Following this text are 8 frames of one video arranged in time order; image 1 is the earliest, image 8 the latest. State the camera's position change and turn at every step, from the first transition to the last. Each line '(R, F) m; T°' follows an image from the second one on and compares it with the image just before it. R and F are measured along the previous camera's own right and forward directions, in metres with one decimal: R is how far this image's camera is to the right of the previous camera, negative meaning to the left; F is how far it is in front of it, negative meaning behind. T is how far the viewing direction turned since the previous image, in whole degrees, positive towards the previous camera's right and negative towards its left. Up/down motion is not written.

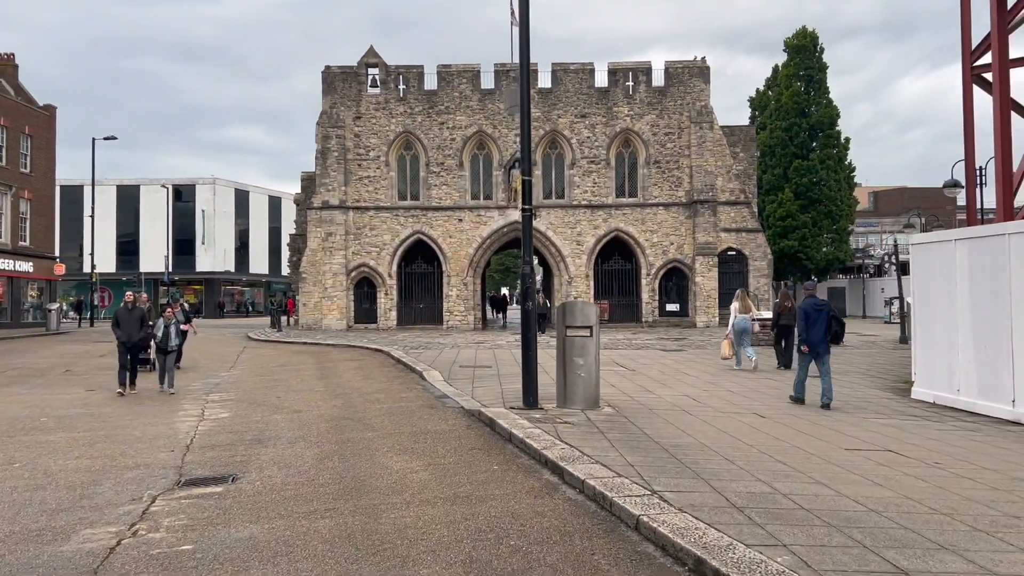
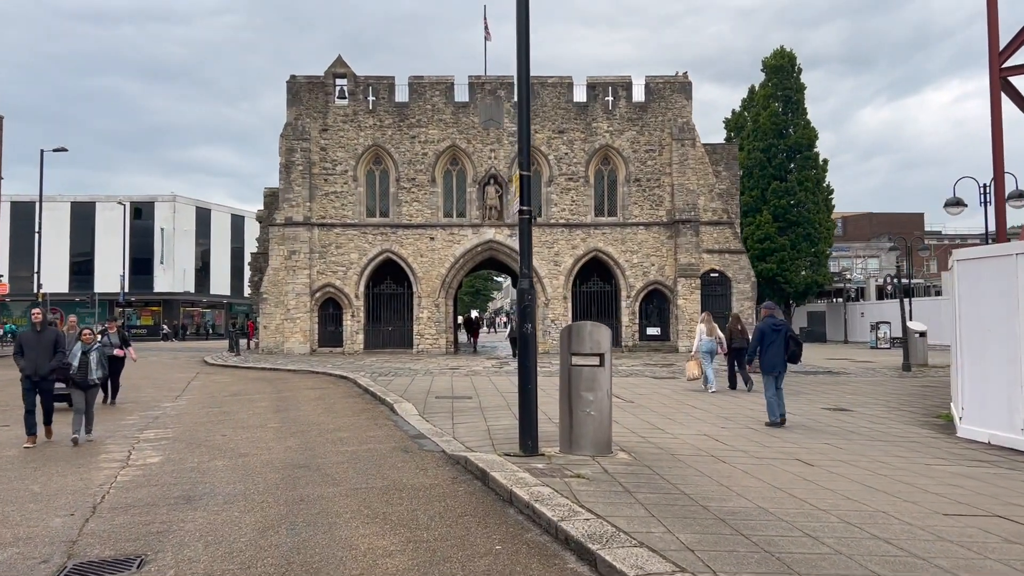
(-0.2, +1.6) m; +2°
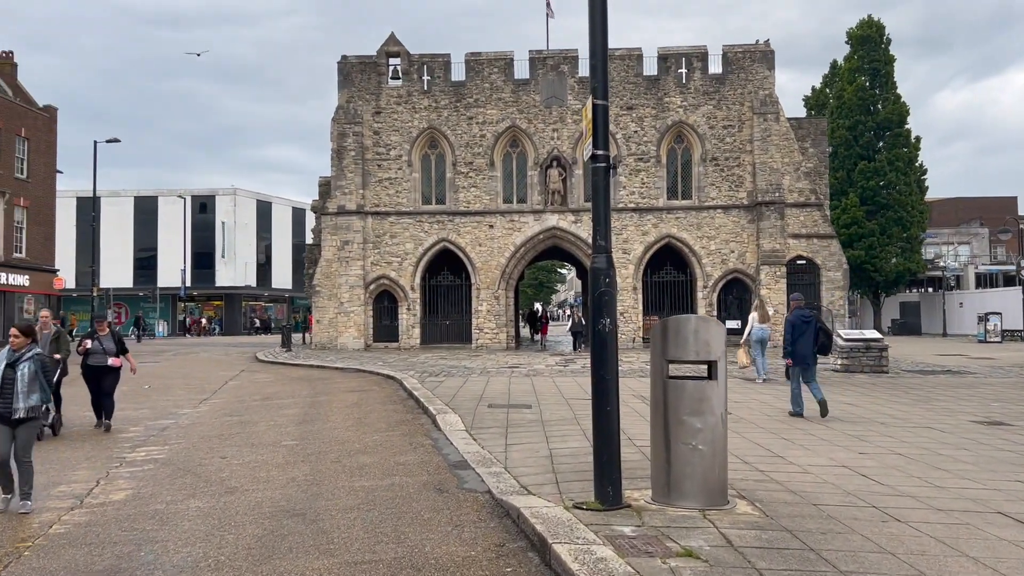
(0.0, +2.2) m; -4°
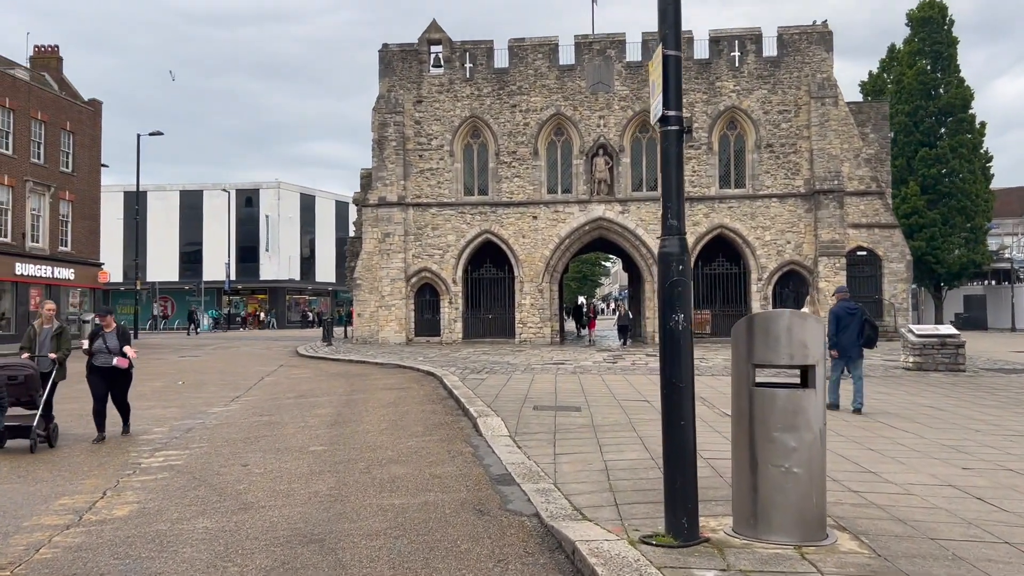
(-0.1, +0.9) m; -3°
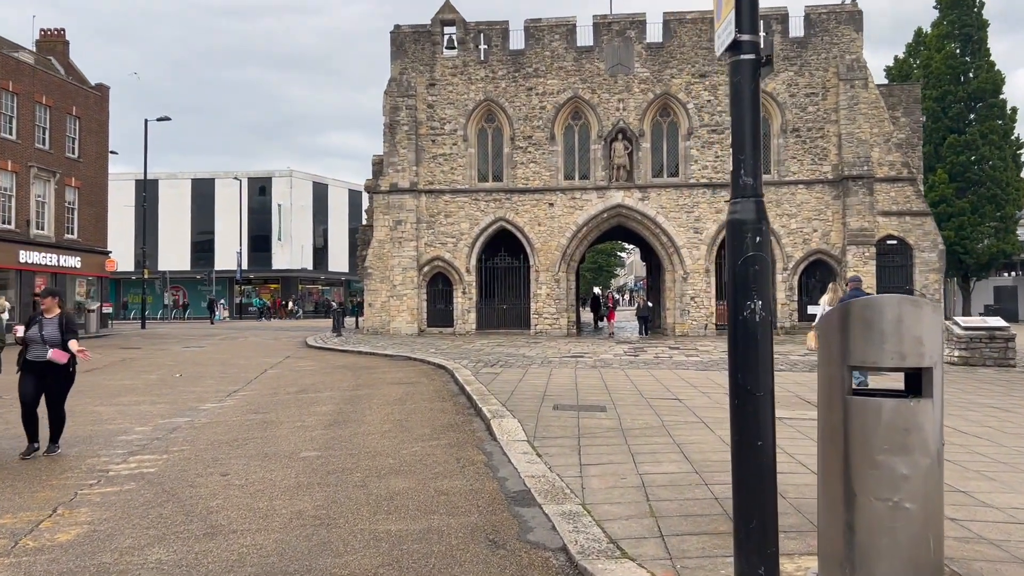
(0.0, +1.0) m; -1°
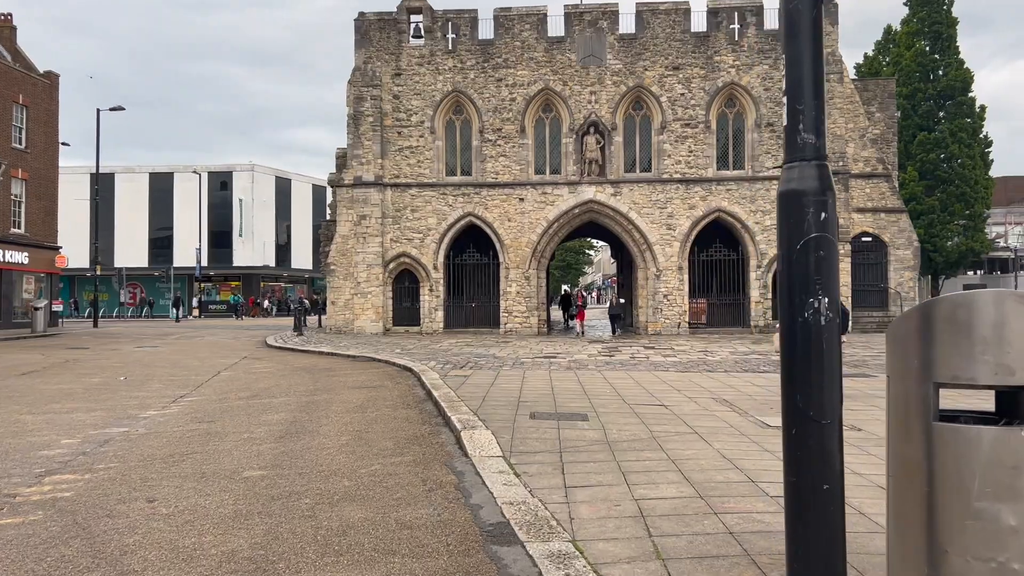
(0.0, +0.8) m; +2°
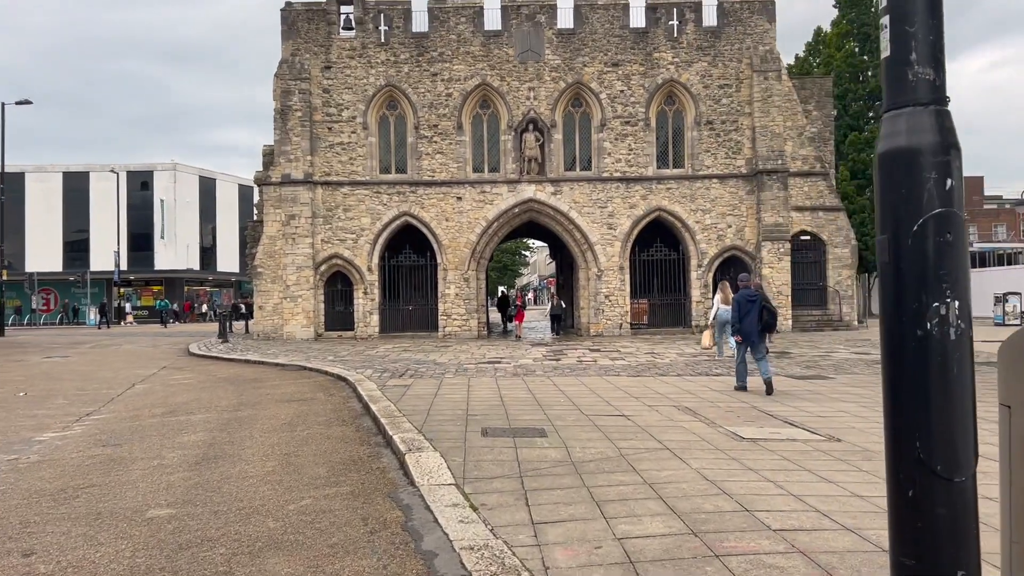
(-0.1, +0.8) m; +5°
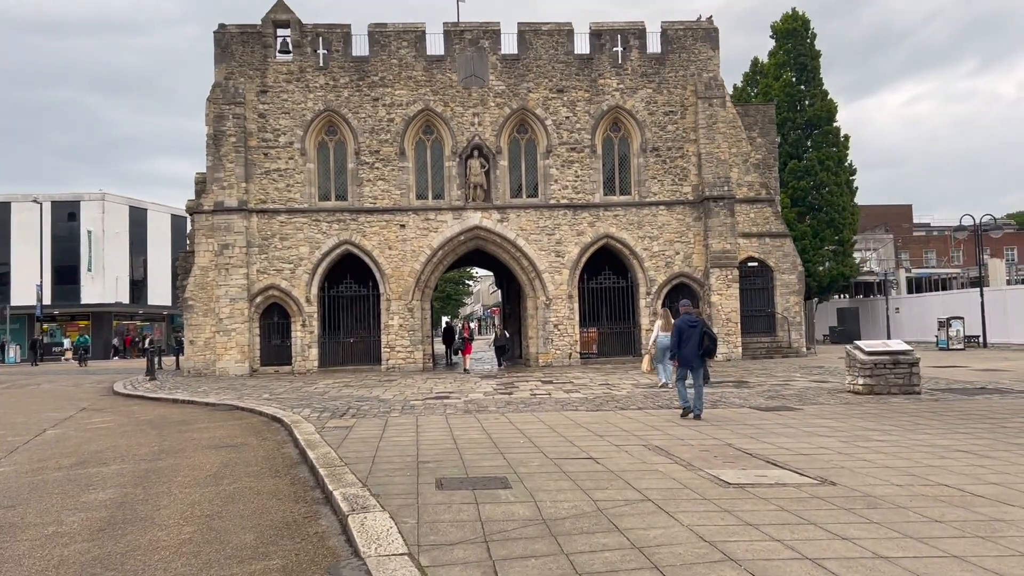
(-0.1, +0.8) m; +4°
